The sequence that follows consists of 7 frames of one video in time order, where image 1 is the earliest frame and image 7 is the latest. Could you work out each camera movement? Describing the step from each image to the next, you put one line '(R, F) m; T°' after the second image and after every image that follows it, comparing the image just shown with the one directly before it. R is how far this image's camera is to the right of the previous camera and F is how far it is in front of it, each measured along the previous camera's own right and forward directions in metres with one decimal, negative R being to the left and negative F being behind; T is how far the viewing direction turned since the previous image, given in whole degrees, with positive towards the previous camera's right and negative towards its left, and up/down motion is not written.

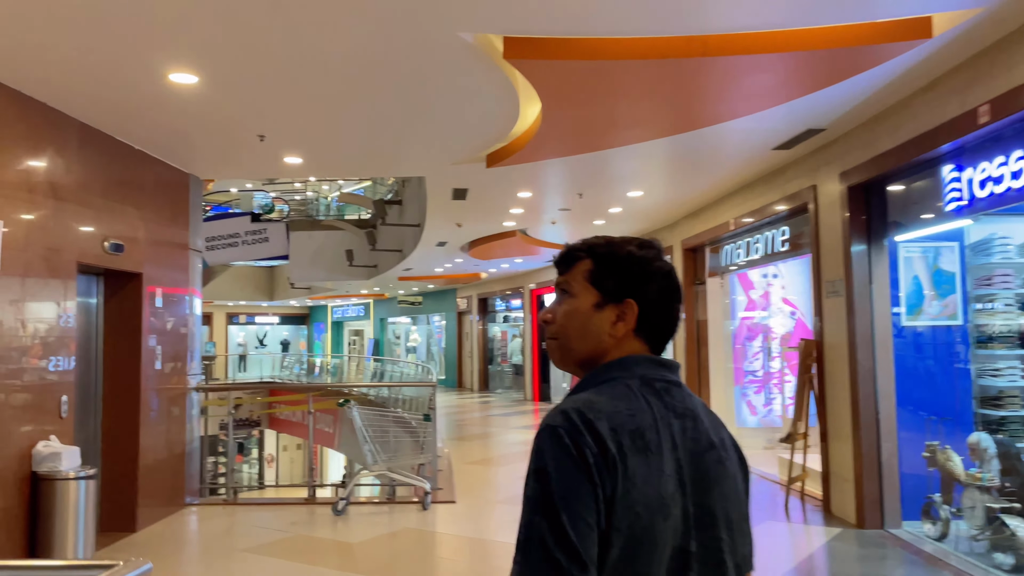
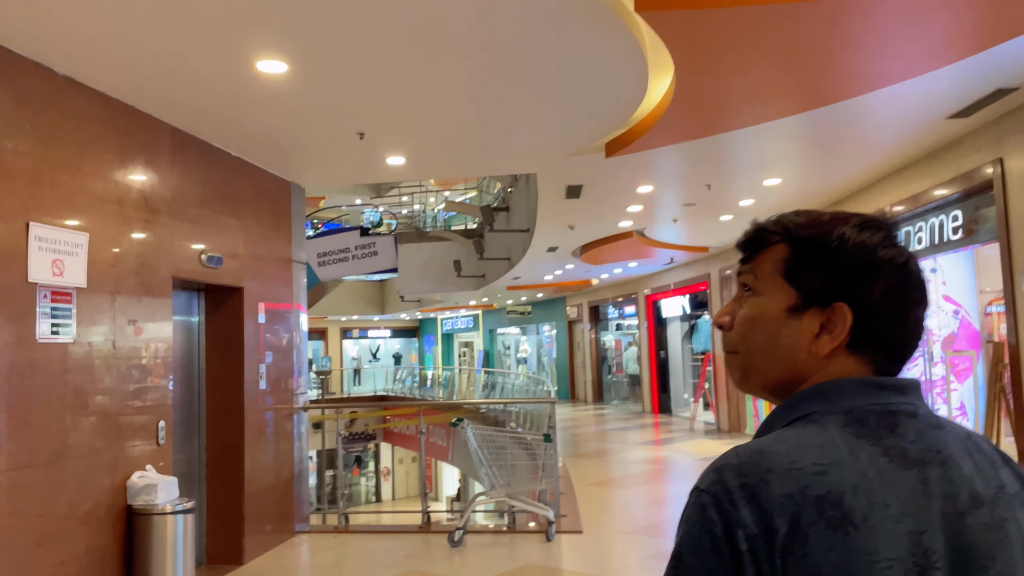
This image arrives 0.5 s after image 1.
(-0.1, +0.5) m; -8°
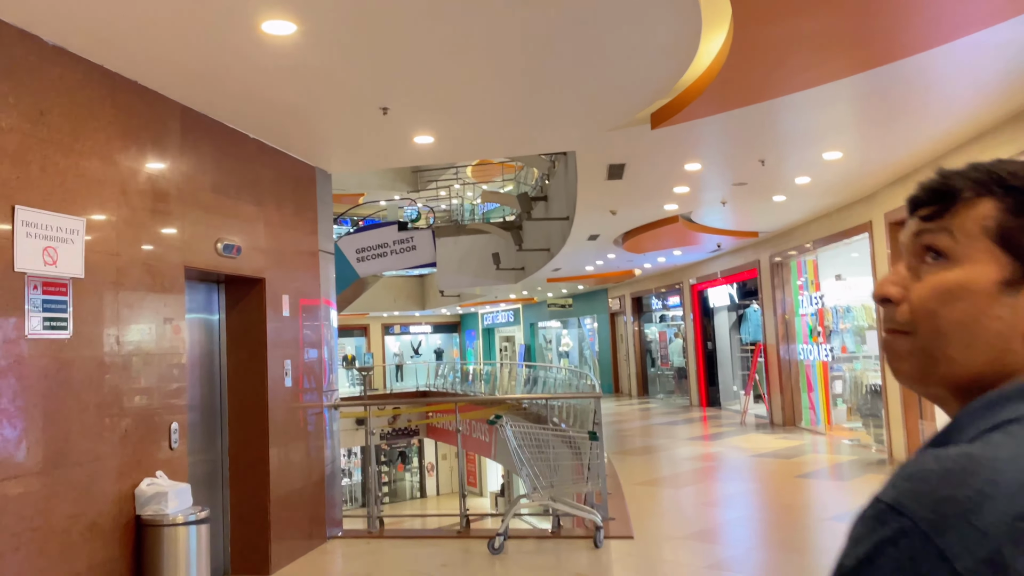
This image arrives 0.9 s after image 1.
(0.0, +0.4) m; -3°
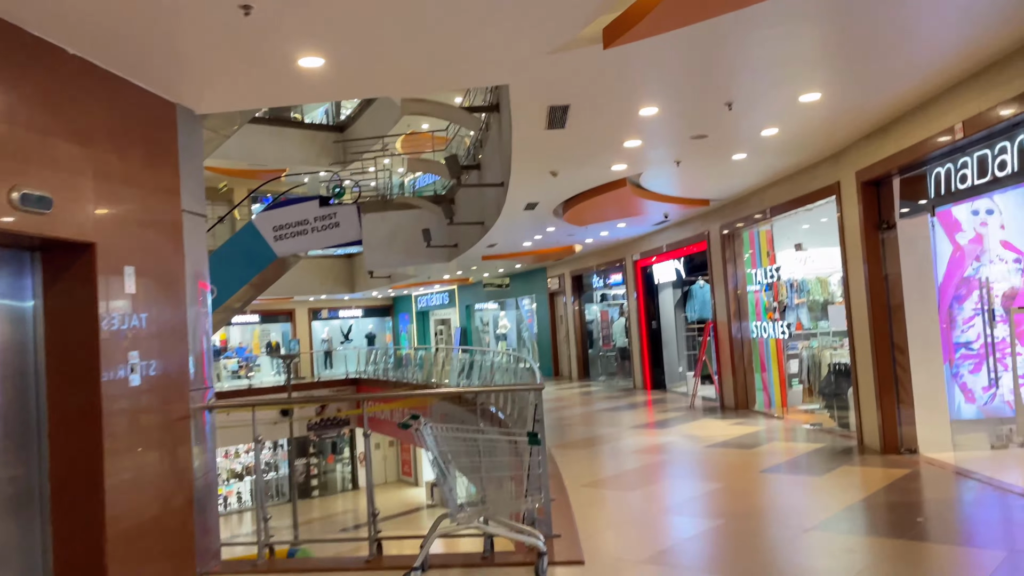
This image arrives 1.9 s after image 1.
(+0.1, +1.0) m; +5°
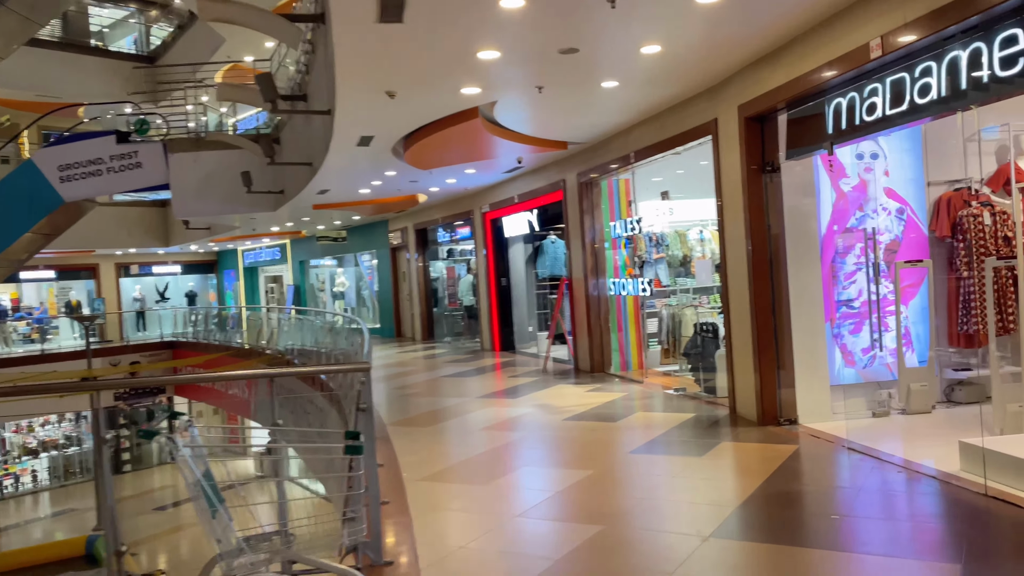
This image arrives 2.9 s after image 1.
(+0.1, +1.1) m; +11°
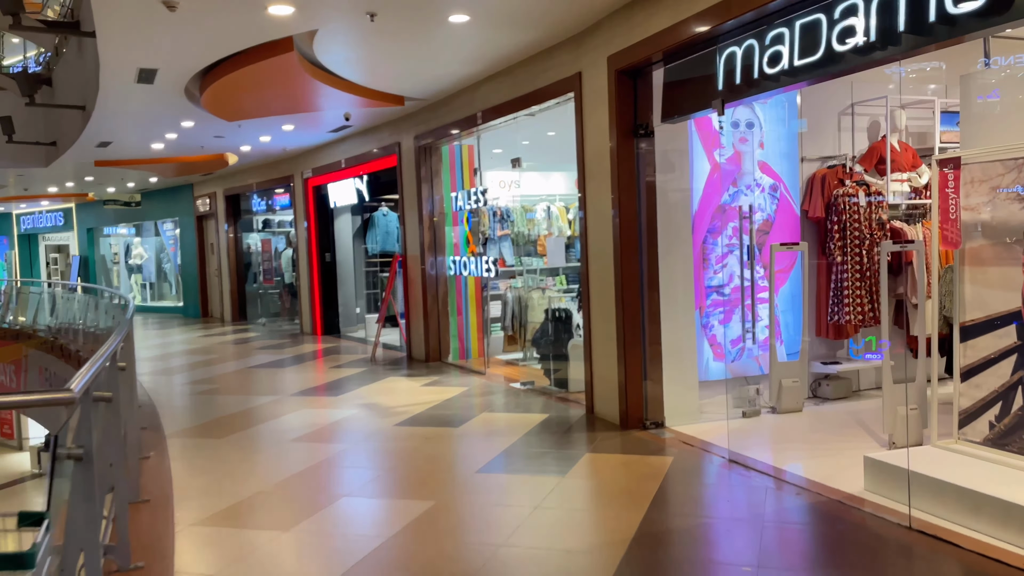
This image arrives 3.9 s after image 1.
(0.0, +0.9) m; +13°
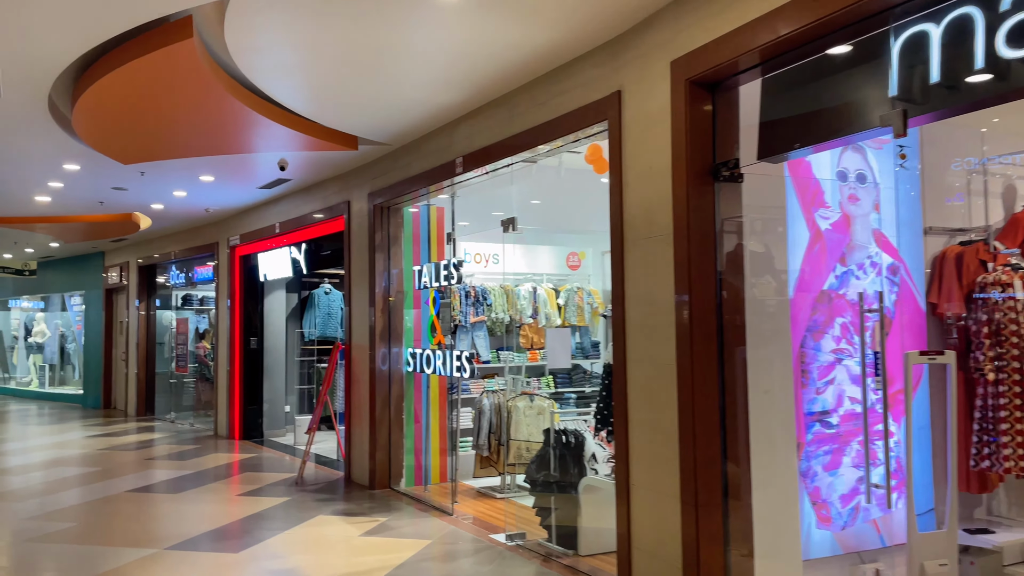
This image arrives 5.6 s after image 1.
(-0.2, +1.6) m; +4°
